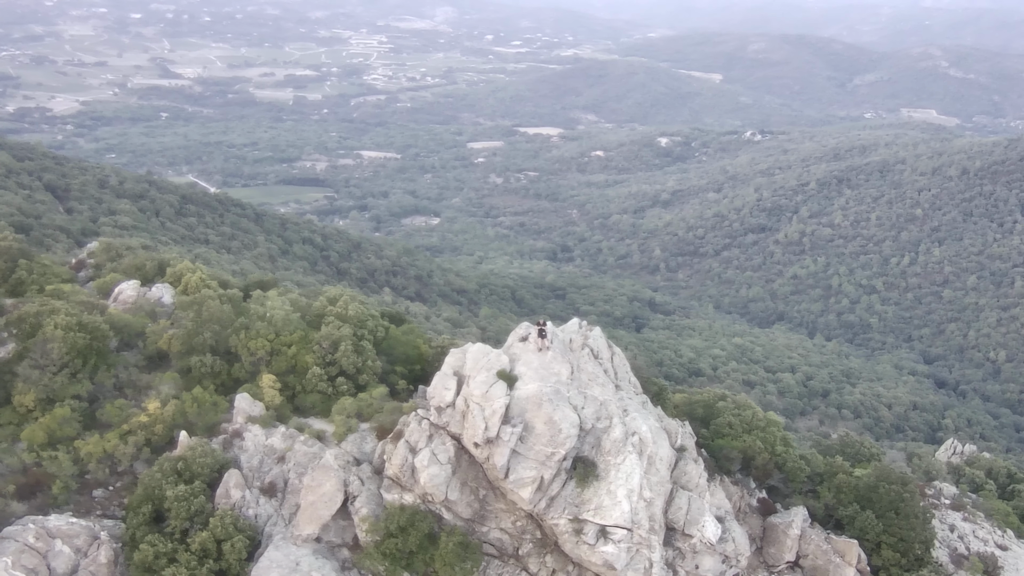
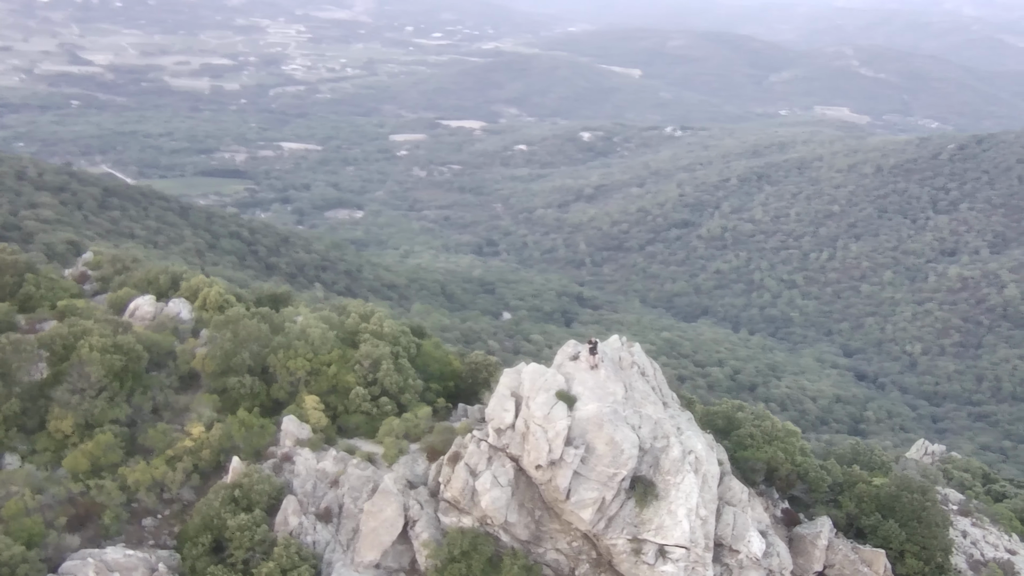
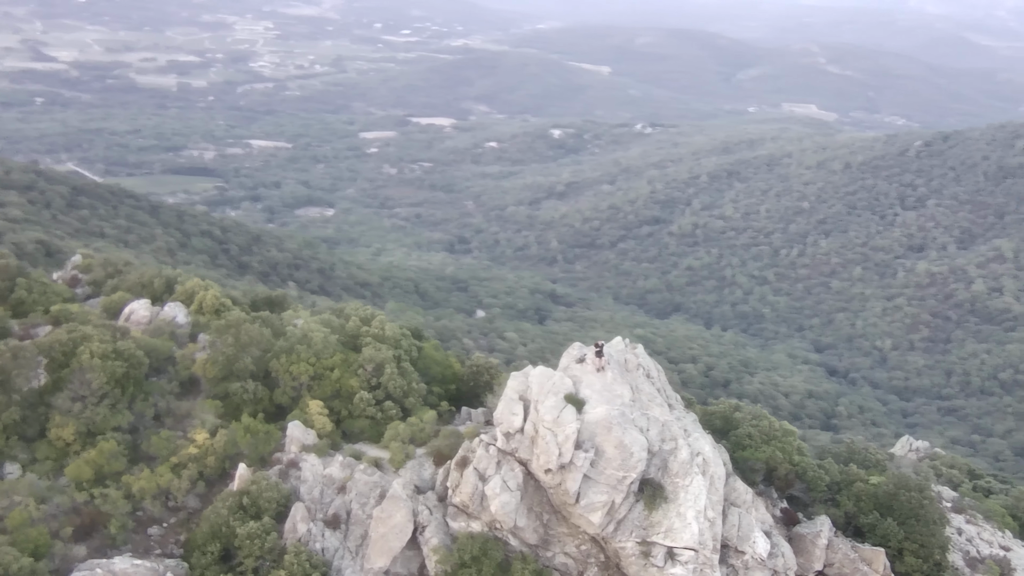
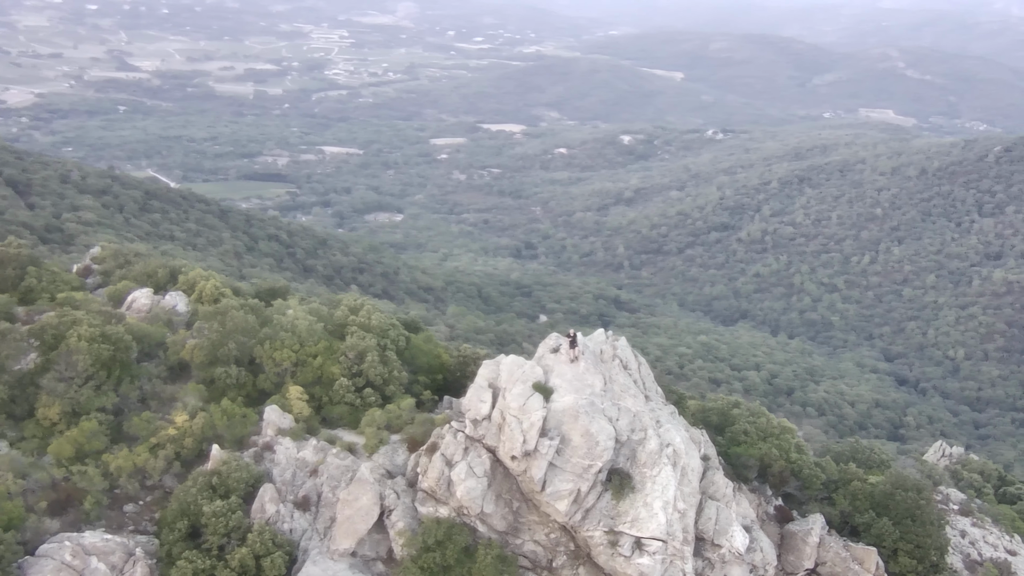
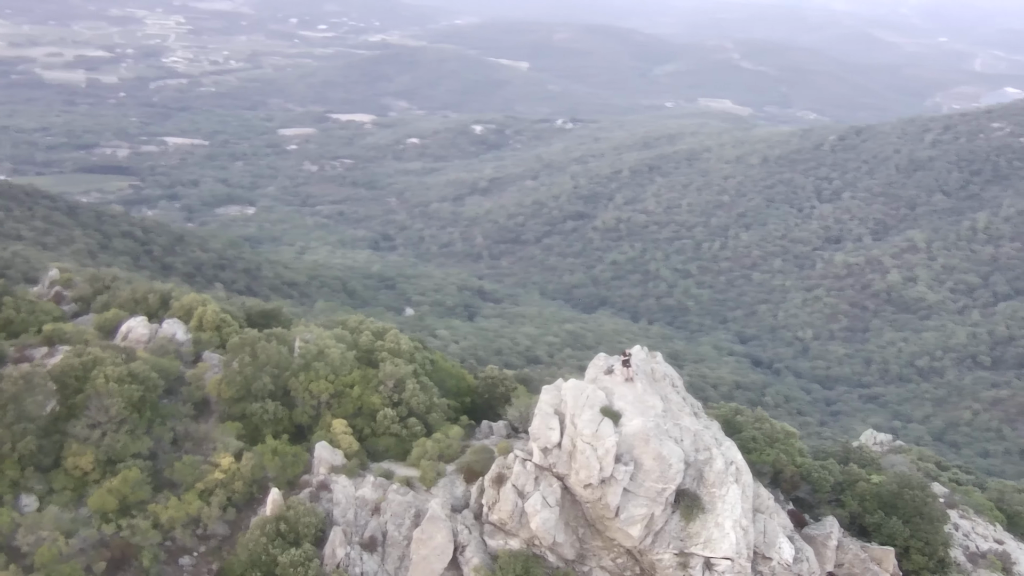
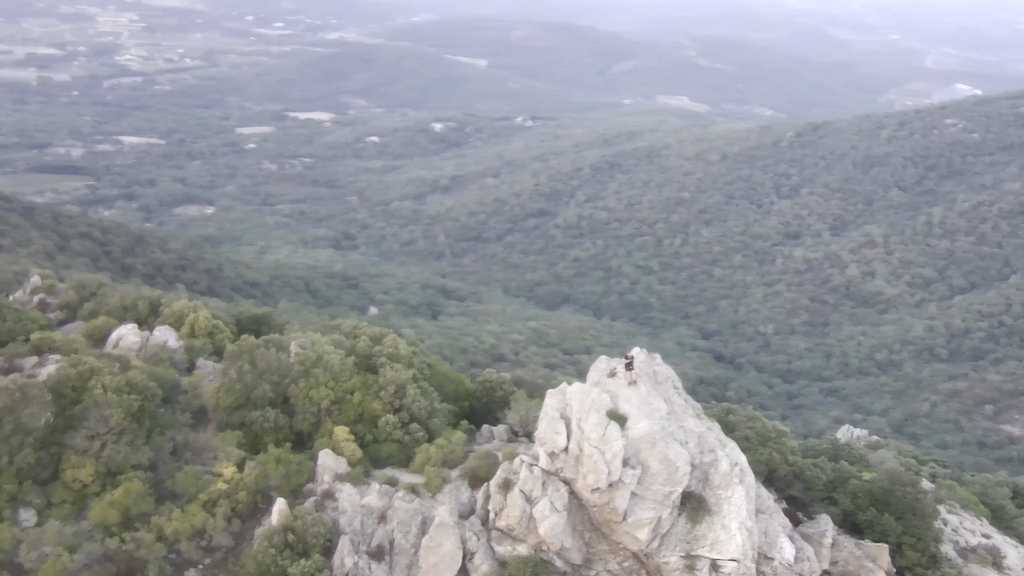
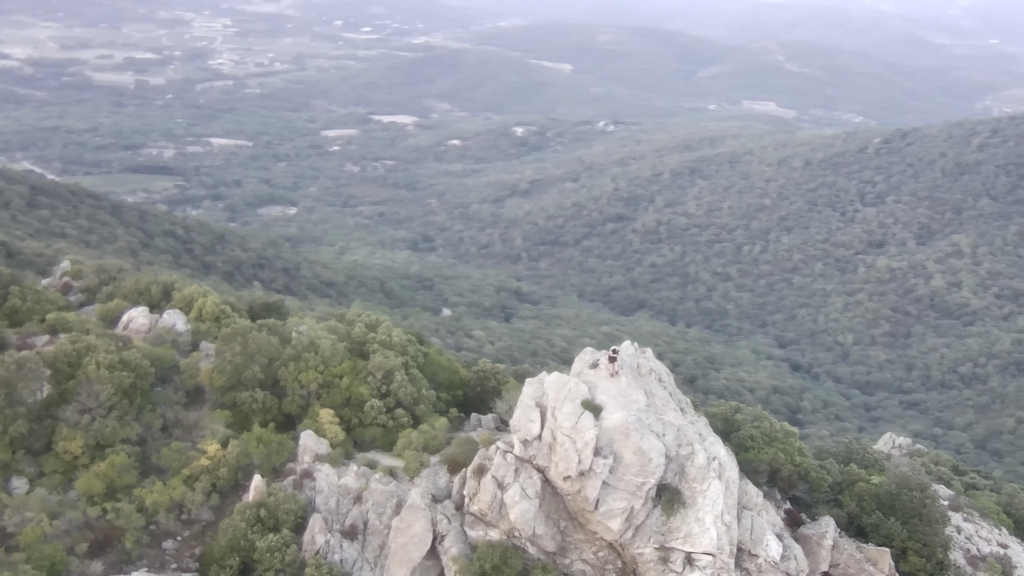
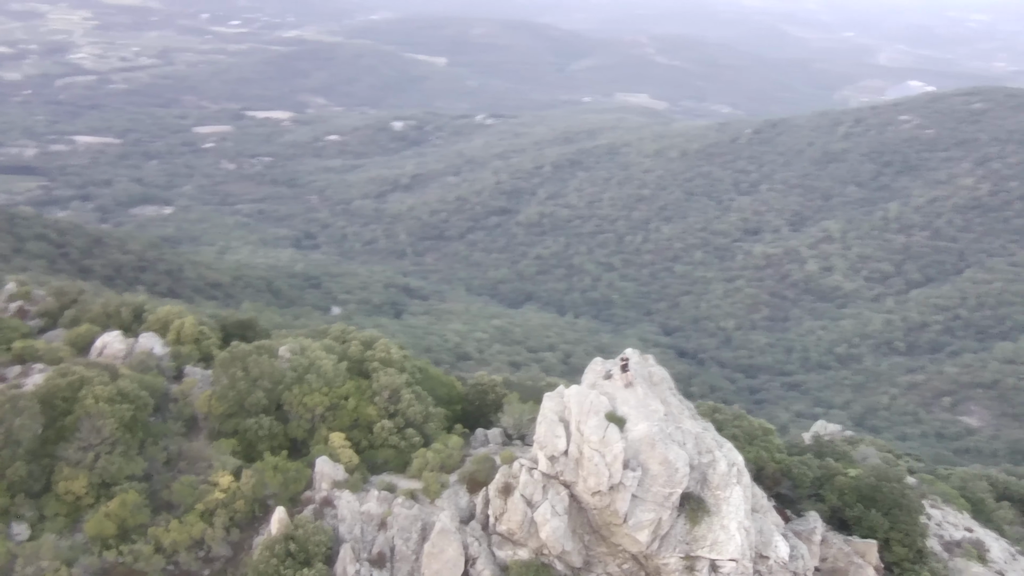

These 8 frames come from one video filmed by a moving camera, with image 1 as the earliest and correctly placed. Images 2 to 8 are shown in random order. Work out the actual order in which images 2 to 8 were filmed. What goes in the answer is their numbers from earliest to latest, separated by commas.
4, 2, 3, 7, 5, 6, 8
